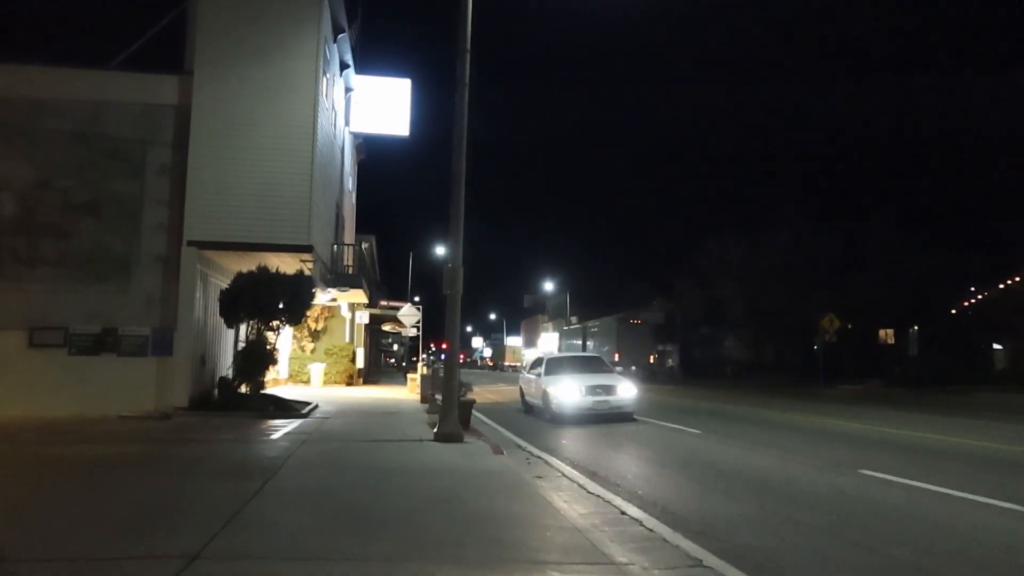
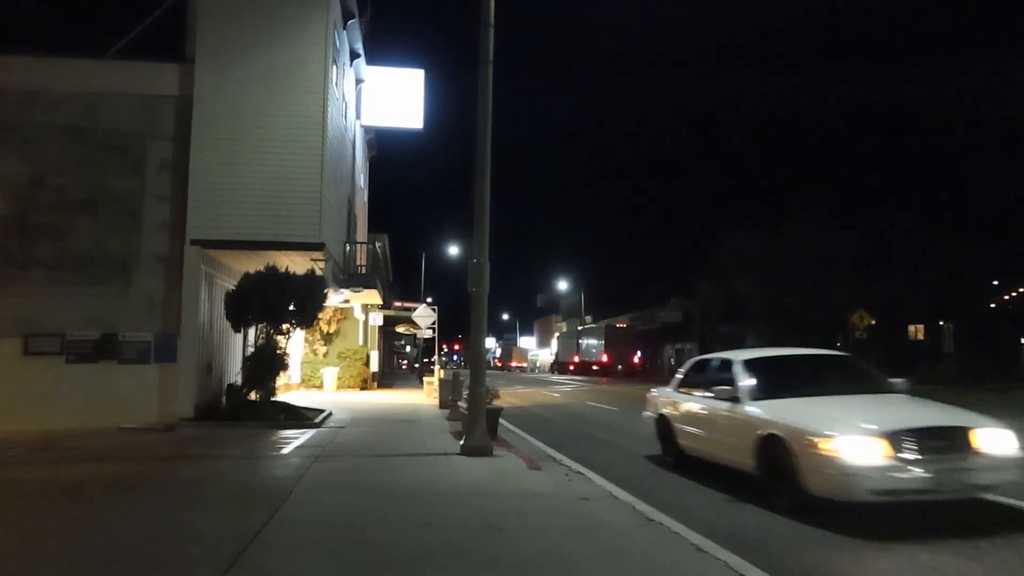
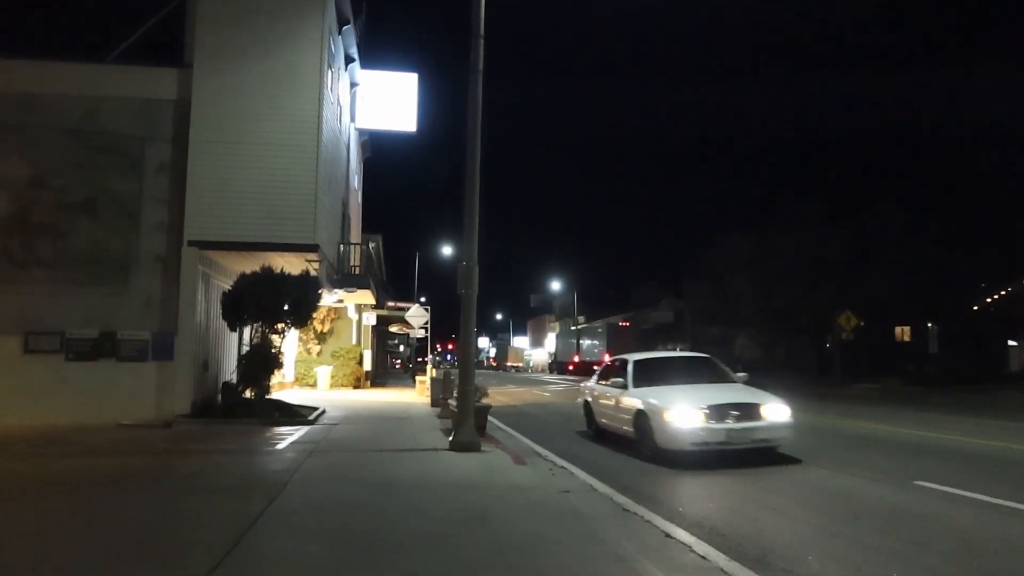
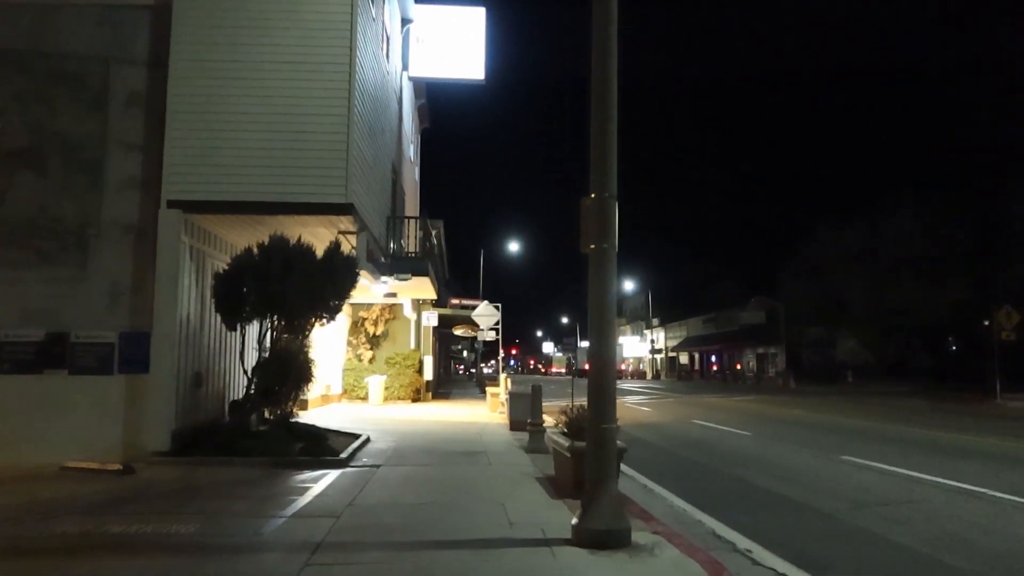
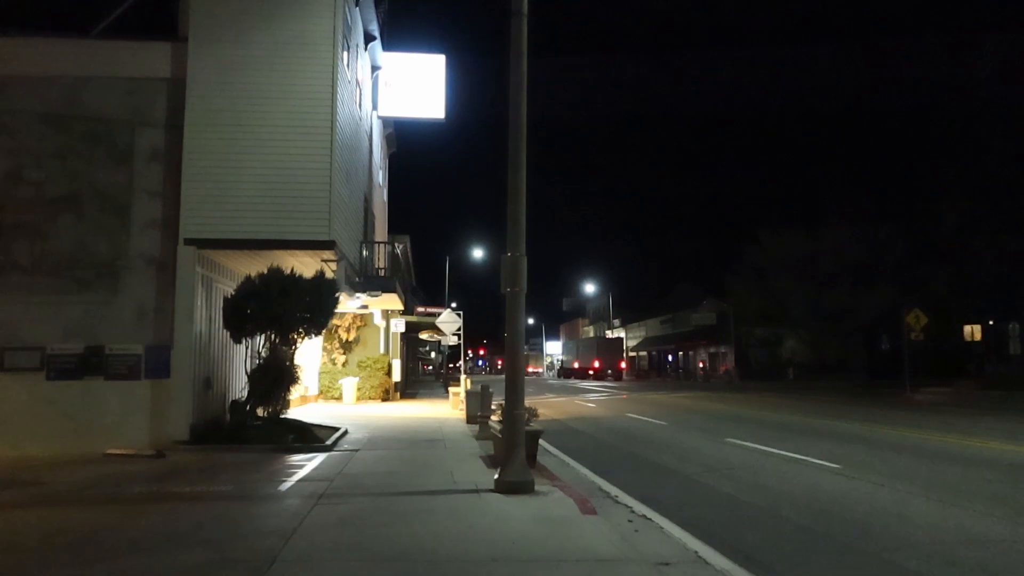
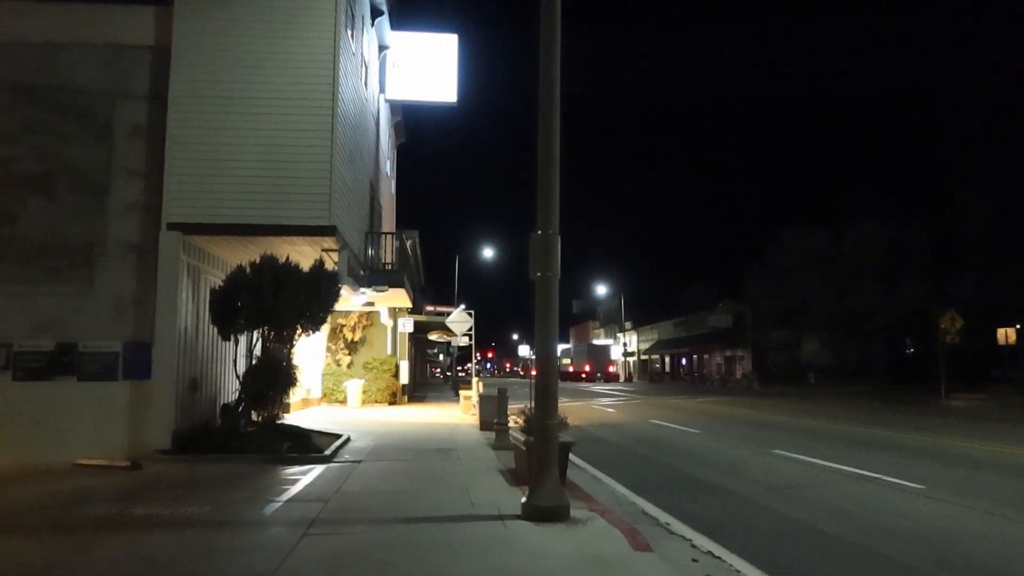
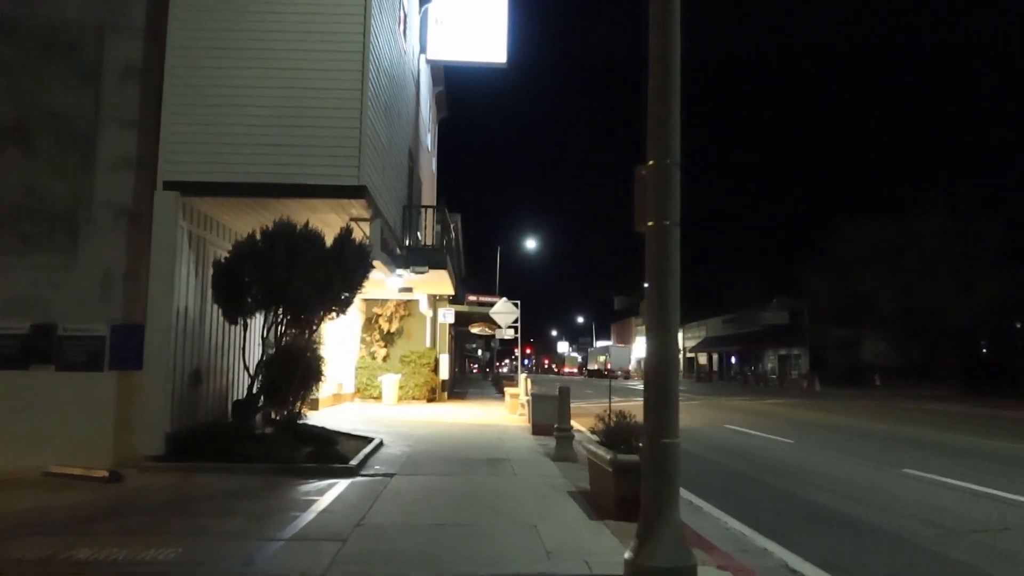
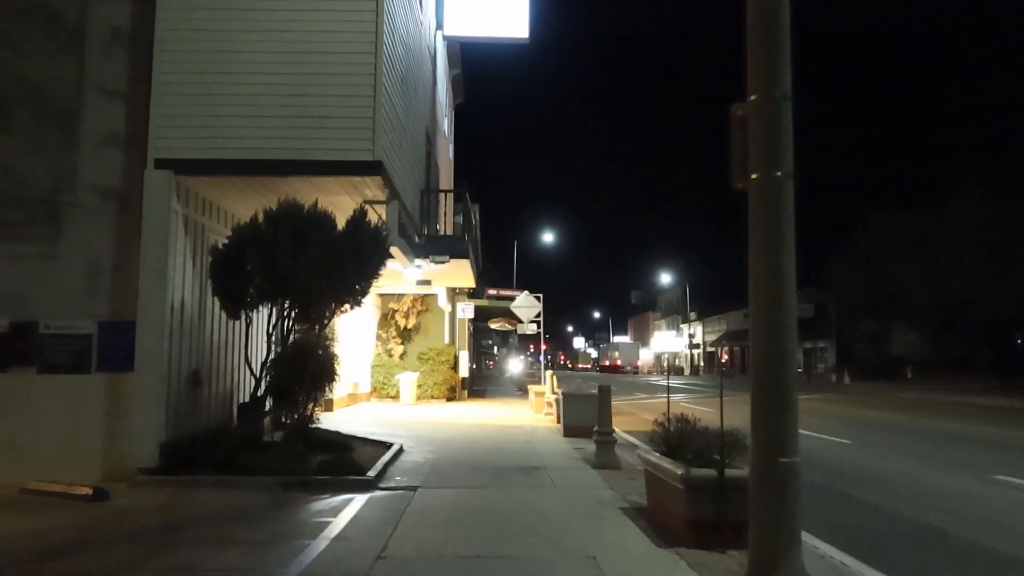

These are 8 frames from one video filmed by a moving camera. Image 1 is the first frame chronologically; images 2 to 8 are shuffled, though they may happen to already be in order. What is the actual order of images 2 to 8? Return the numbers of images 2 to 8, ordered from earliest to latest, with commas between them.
3, 2, 5, 6, 4, 7, 8
